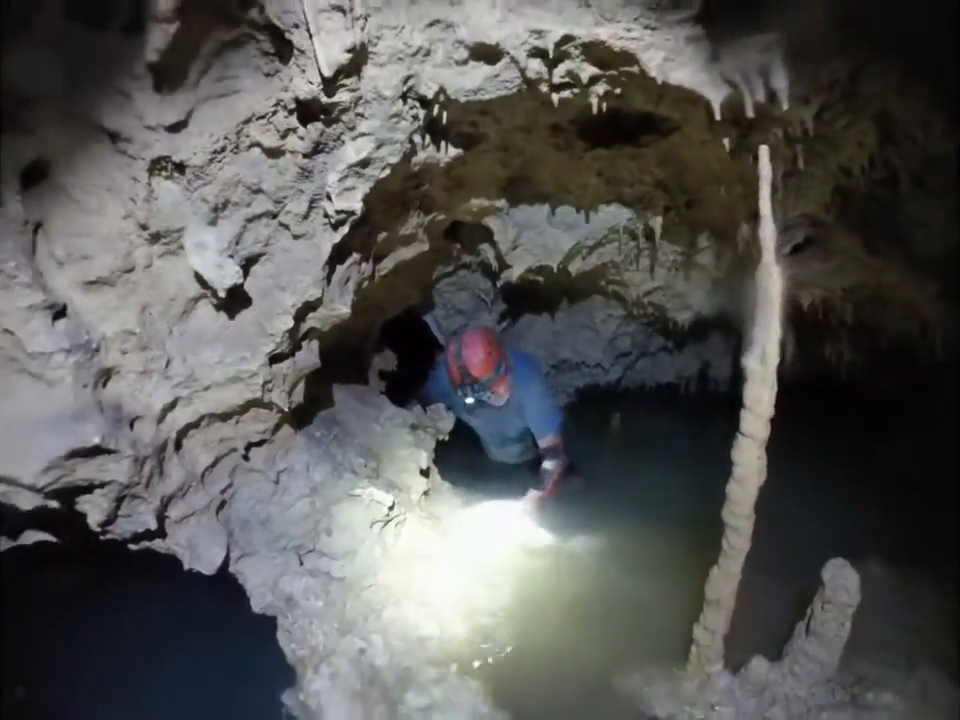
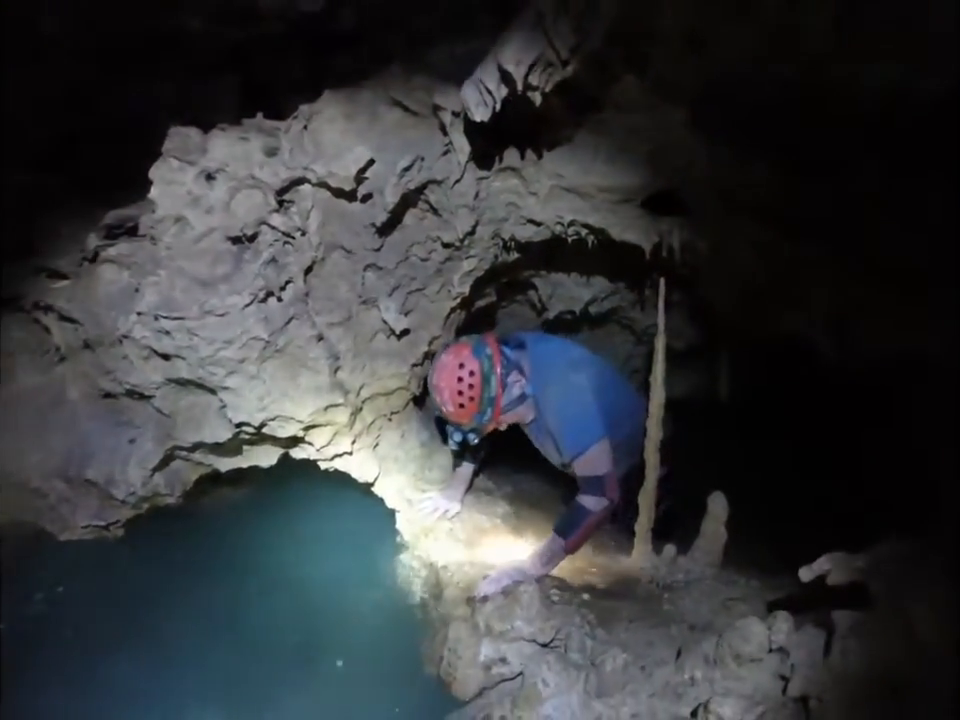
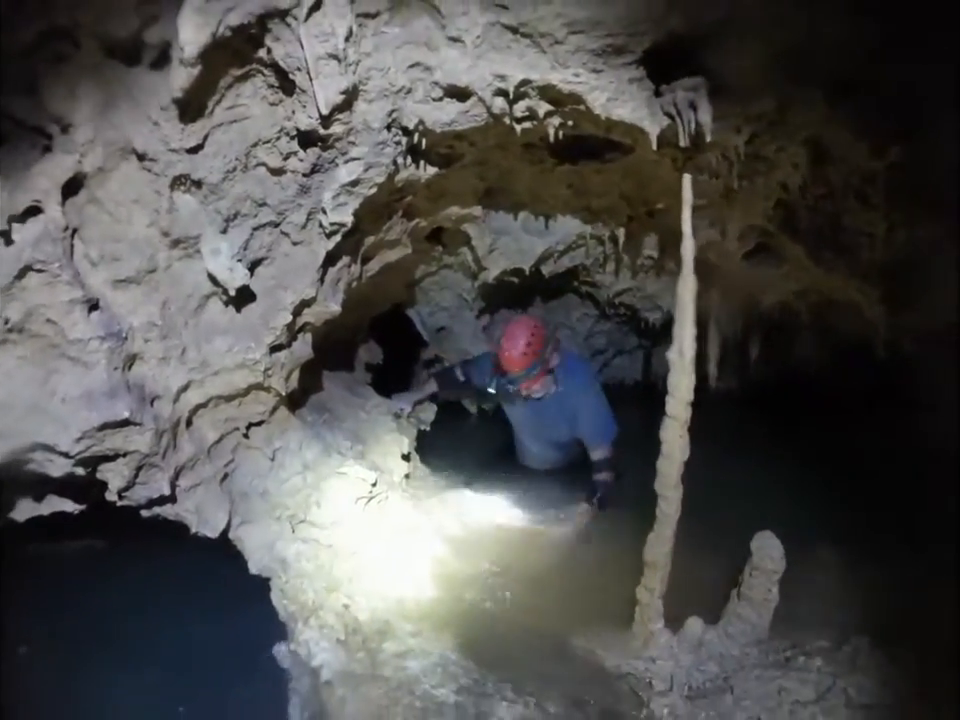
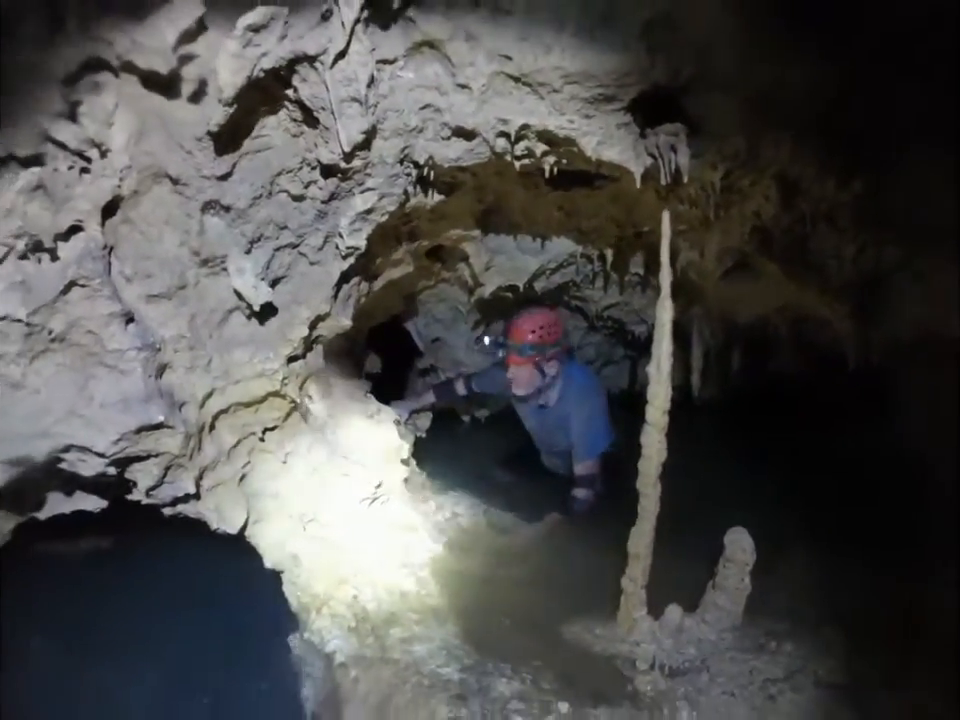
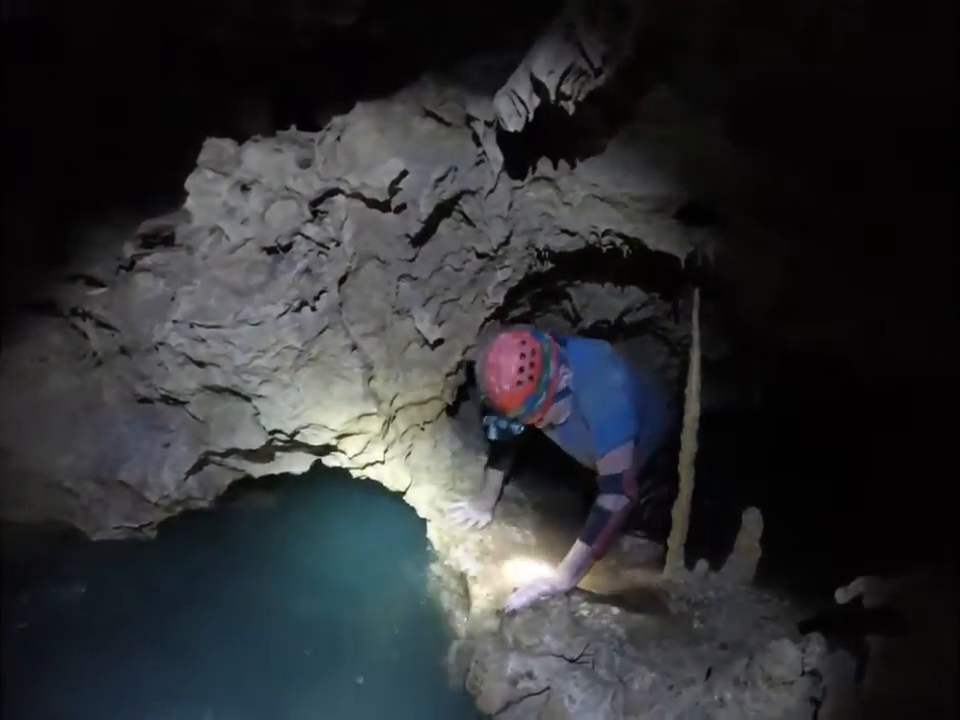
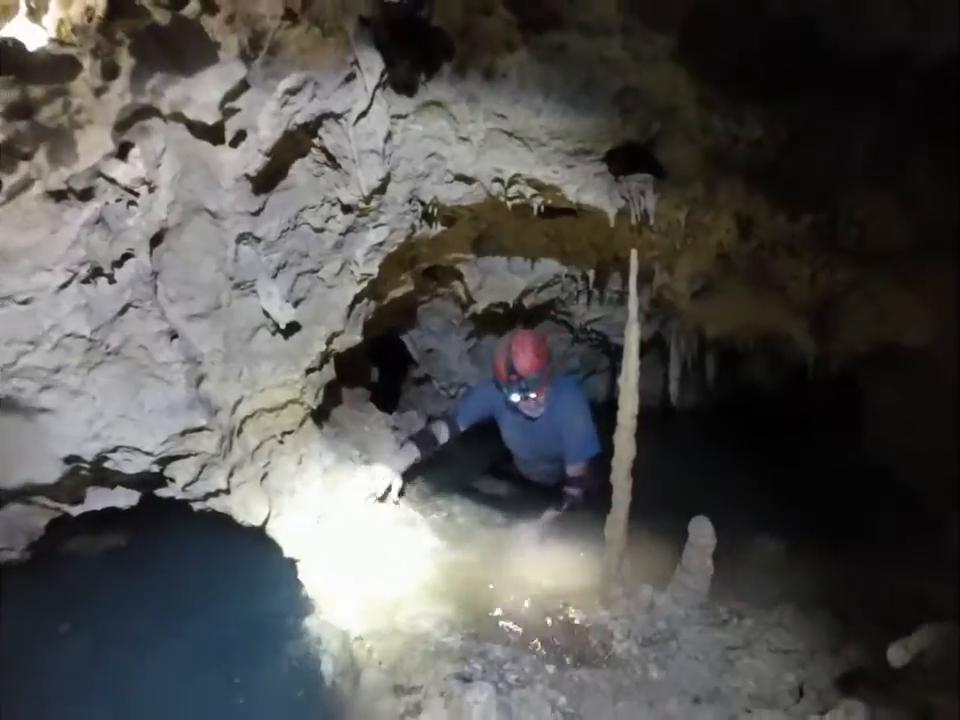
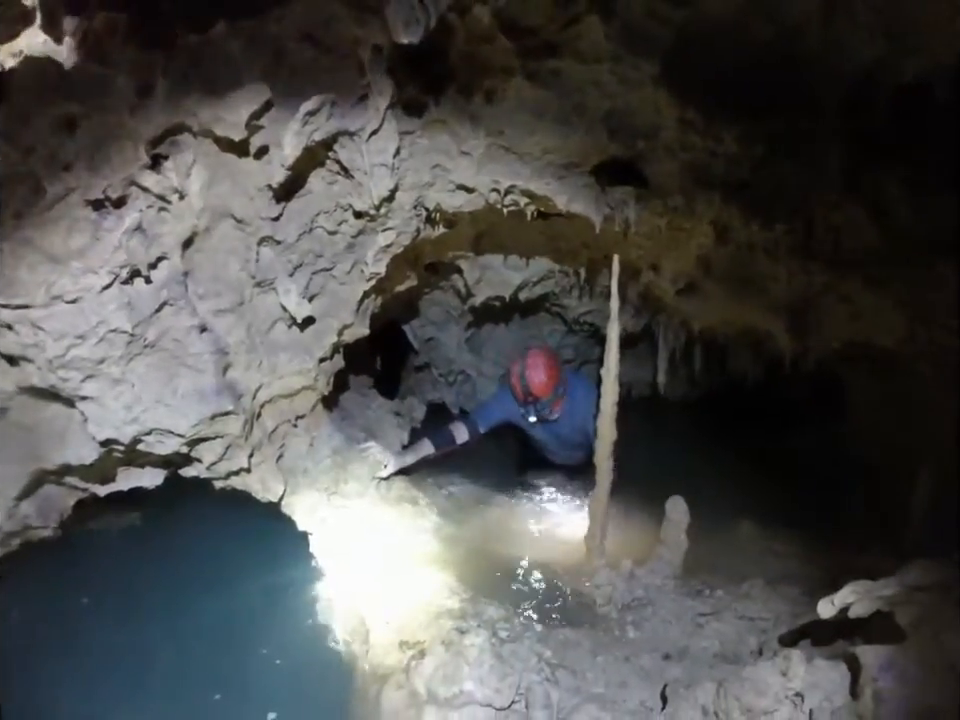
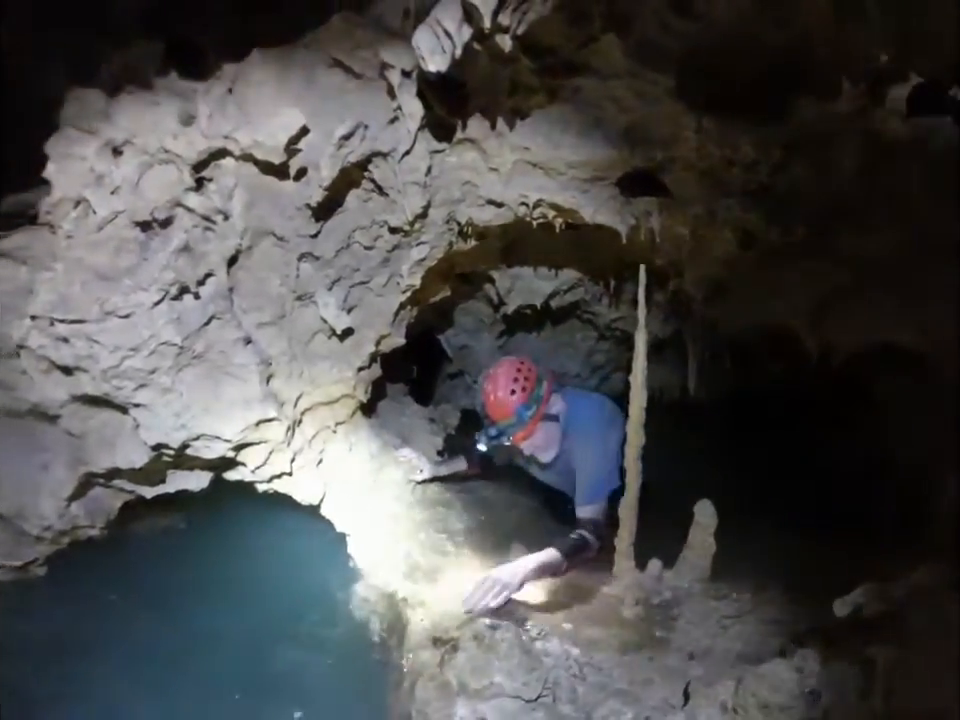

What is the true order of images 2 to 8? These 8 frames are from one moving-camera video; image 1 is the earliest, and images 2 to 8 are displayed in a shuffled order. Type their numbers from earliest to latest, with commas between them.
3, 4, 6, 7, 8, 2, 5
